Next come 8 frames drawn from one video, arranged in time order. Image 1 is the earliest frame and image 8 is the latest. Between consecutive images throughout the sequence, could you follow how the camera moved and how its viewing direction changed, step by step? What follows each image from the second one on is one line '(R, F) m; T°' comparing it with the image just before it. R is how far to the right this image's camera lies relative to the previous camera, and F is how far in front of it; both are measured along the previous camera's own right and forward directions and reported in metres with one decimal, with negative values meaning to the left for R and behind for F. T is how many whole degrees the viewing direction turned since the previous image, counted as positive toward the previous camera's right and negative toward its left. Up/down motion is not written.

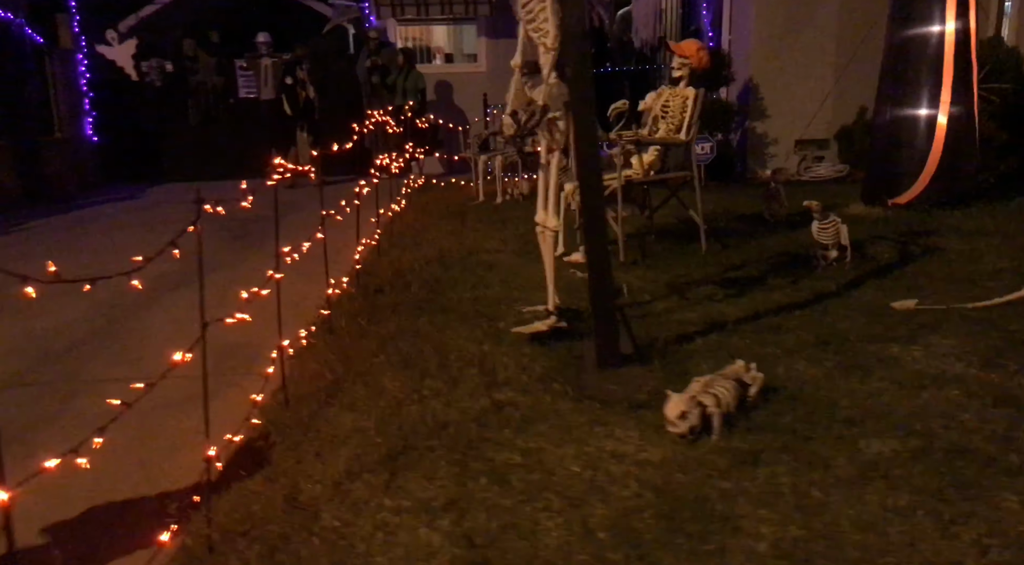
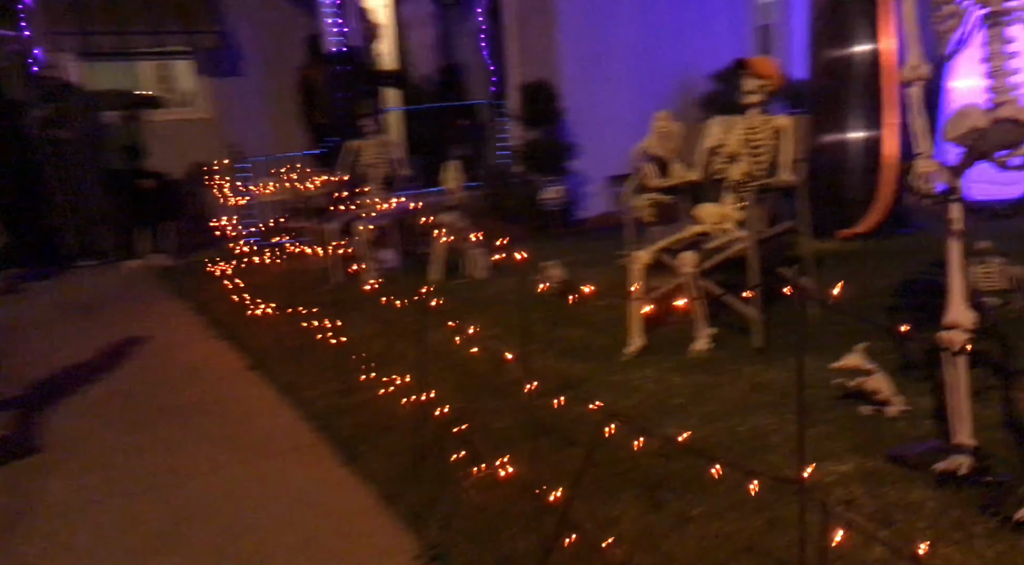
(-0.9, +1.9) m; +28°
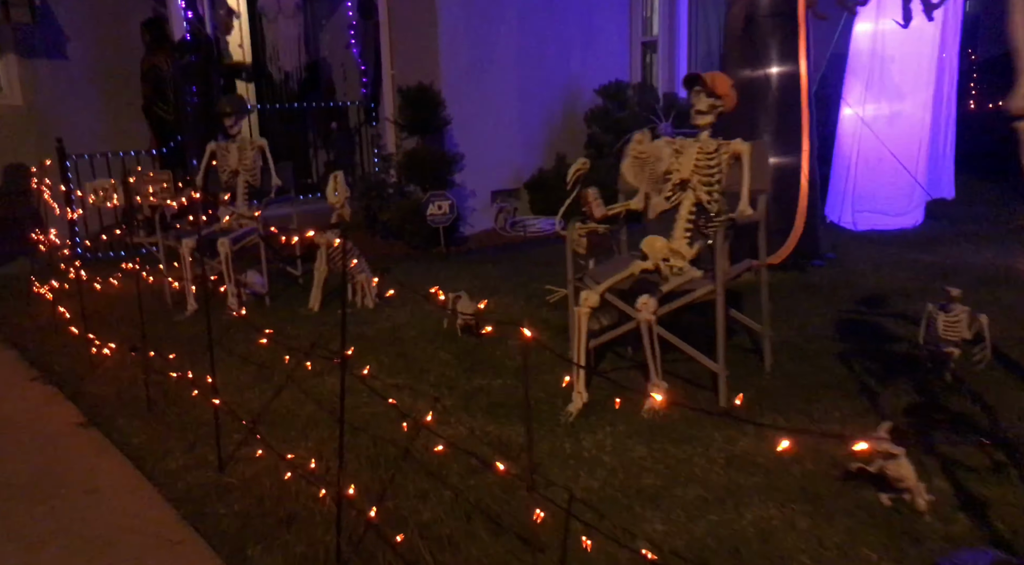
(-0.4, +0.8) m; +11°
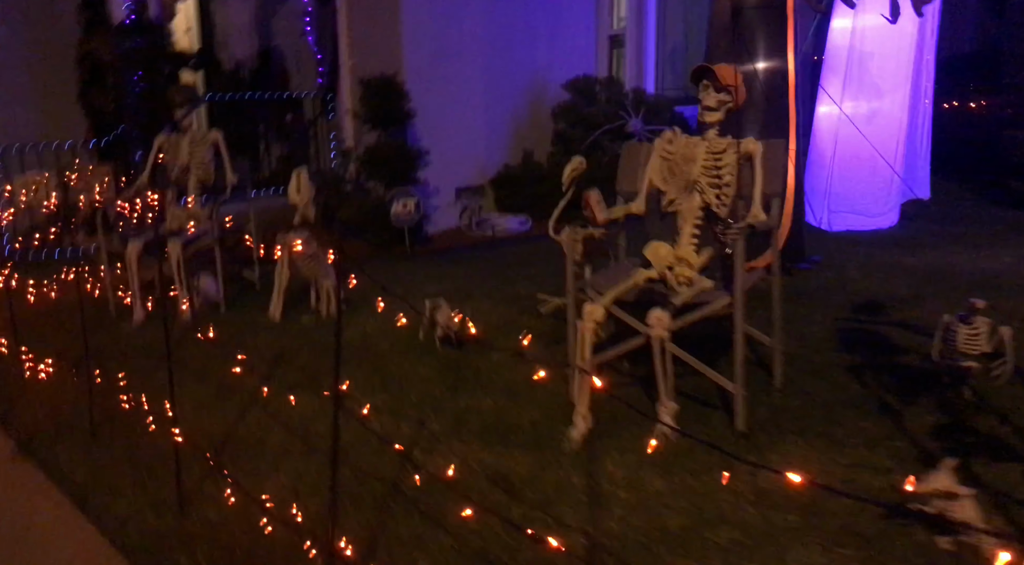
(-0.2, +0.4) m; +4°
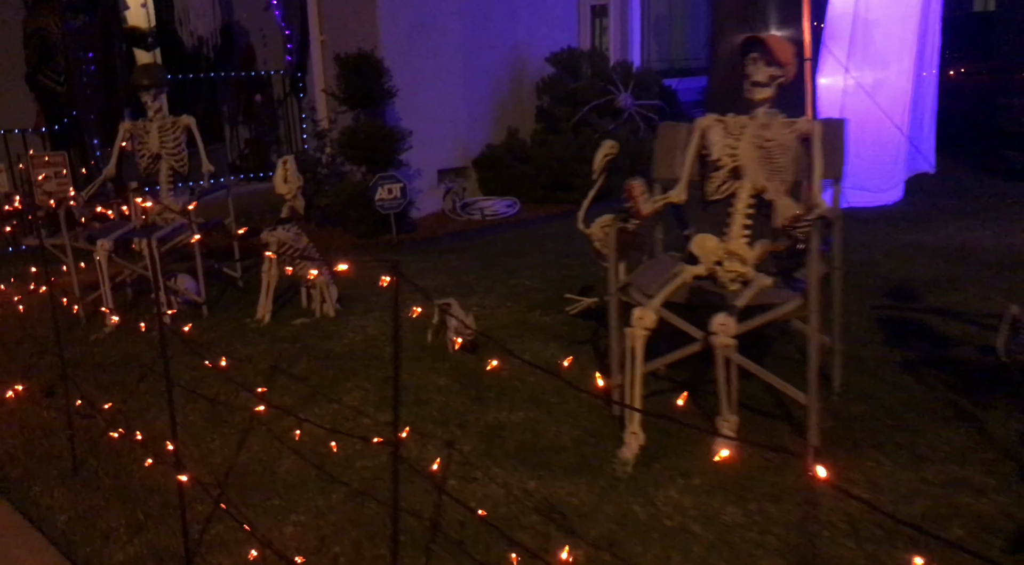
(-0.3, +0.4) m; +3°
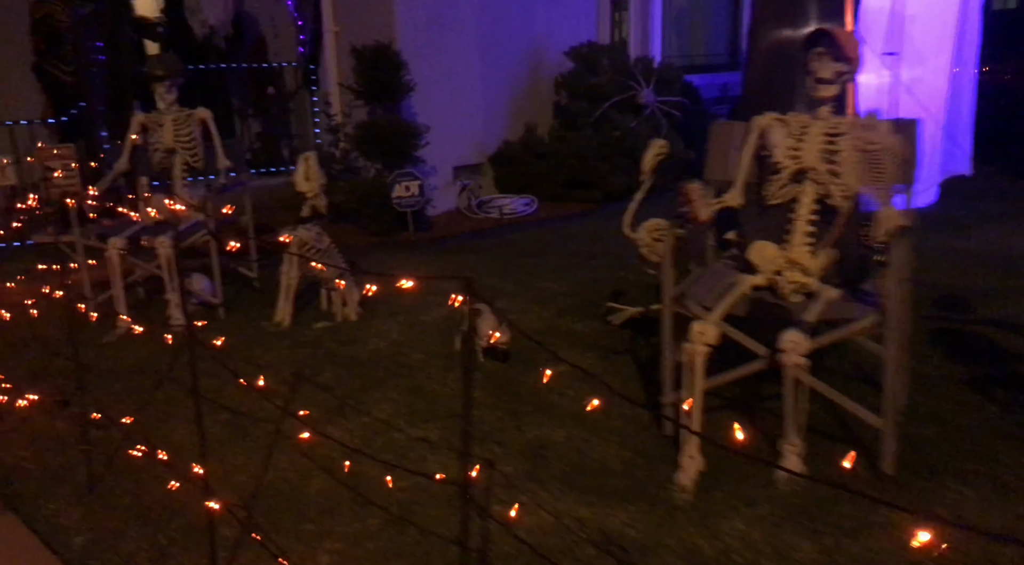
(-0.2, +0.2) m; 0°
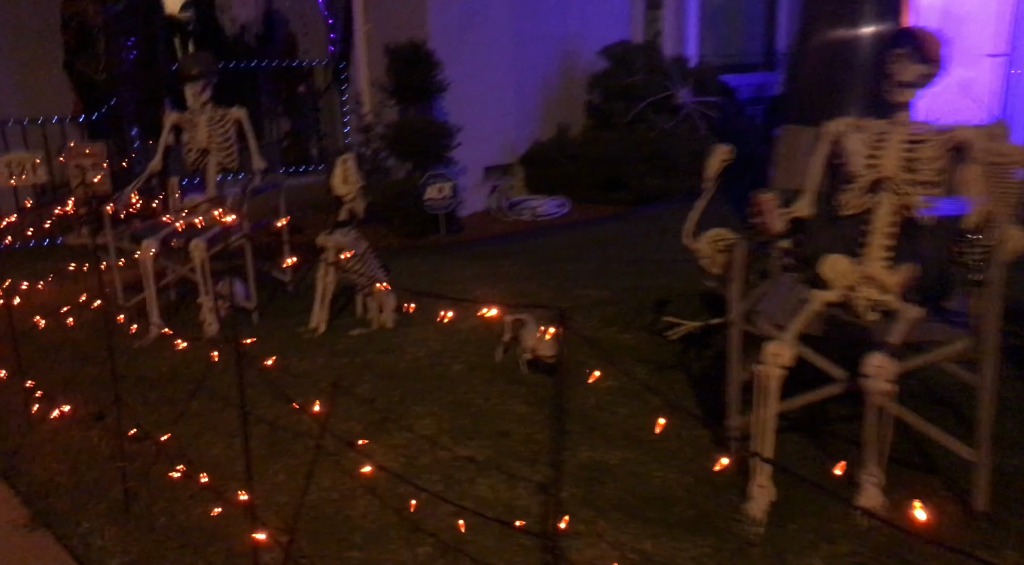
(-0.1, +0.2) m; -1°
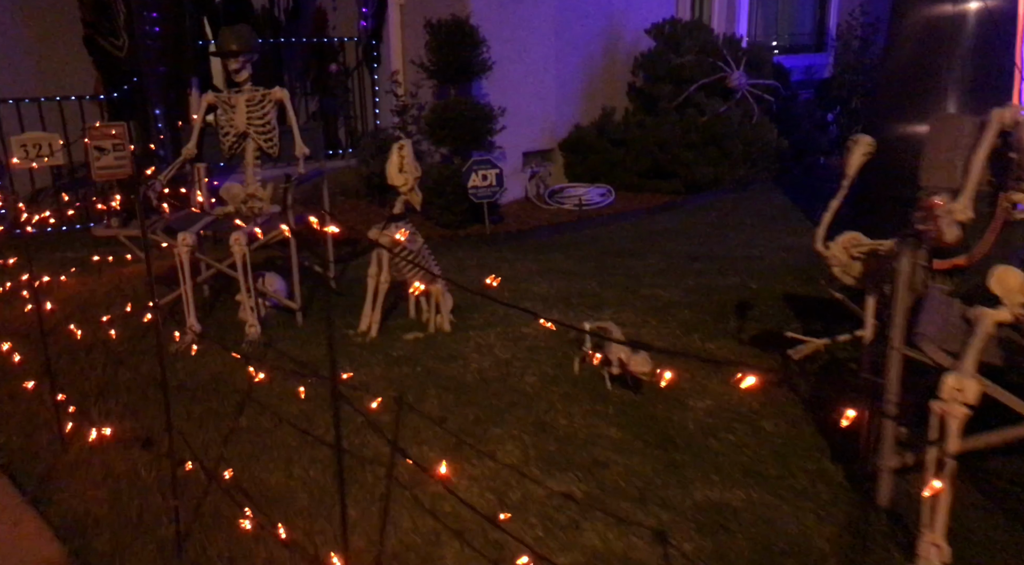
(-0.3, +0.4) m; 0°
